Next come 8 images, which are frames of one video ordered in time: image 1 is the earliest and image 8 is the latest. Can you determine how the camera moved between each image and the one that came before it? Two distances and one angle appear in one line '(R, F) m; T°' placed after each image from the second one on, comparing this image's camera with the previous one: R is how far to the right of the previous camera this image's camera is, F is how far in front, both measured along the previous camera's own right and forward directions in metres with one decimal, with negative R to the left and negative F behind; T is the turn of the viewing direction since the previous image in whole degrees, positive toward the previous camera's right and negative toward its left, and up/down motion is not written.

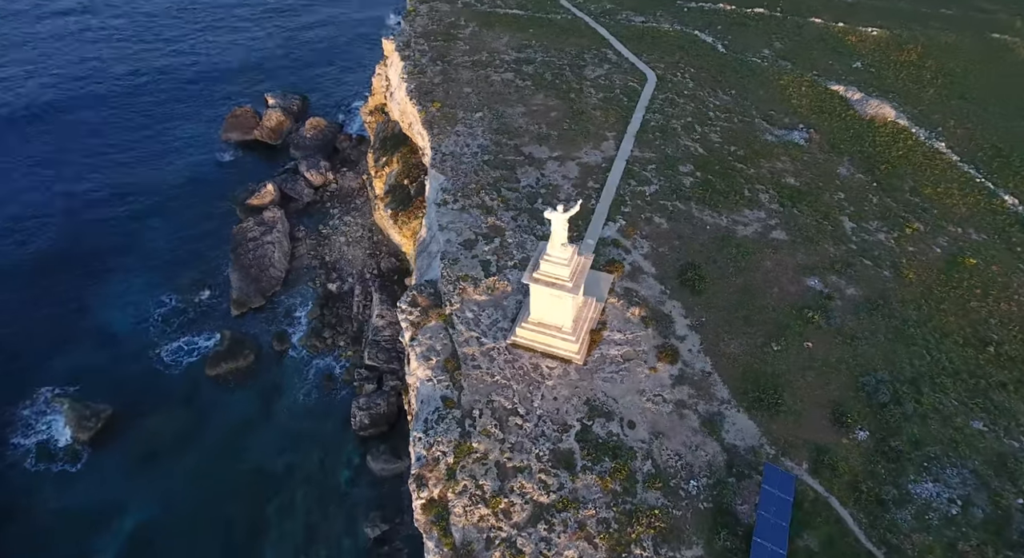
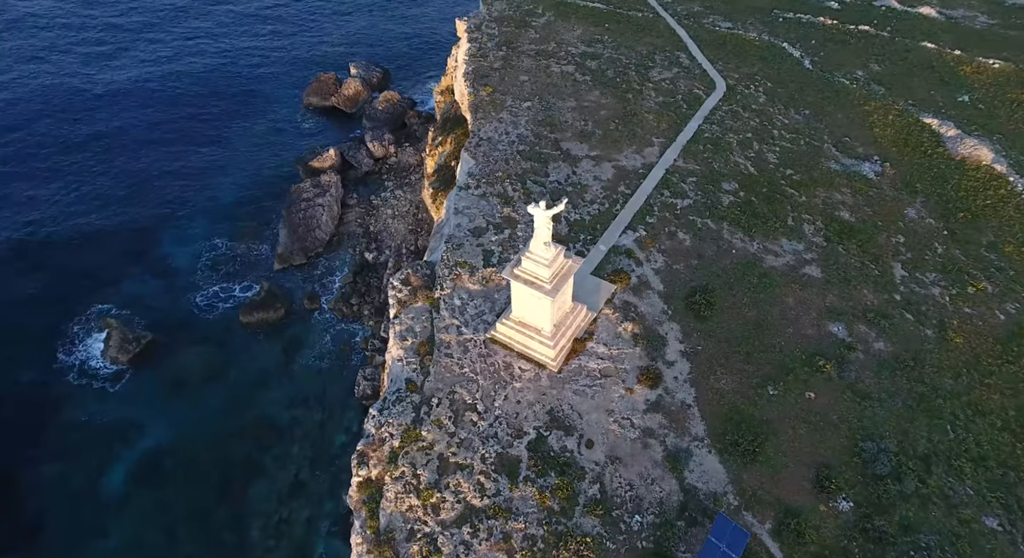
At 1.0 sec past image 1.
(+5.7, +1.6) m; -8°
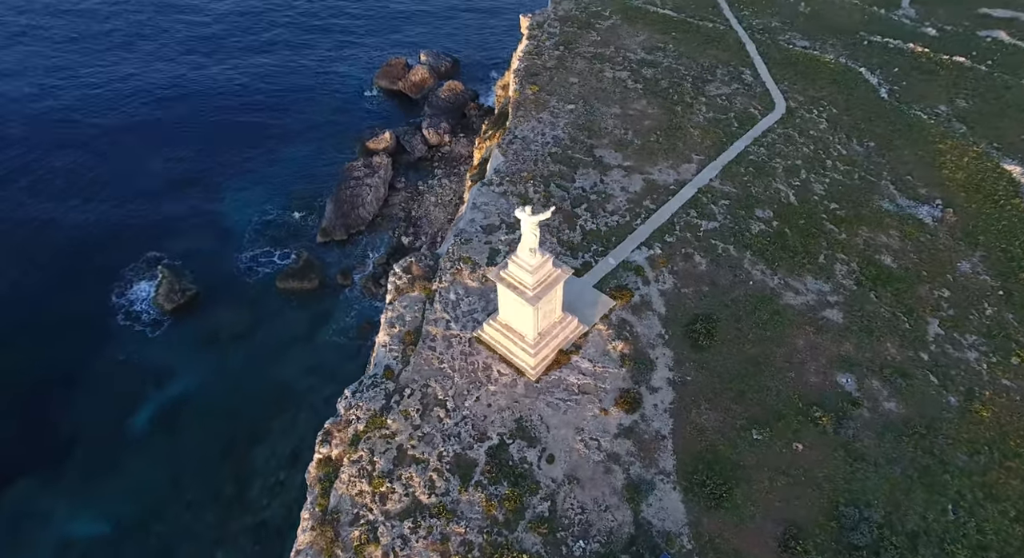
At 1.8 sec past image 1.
(+4.4, +0.8) m; -7°
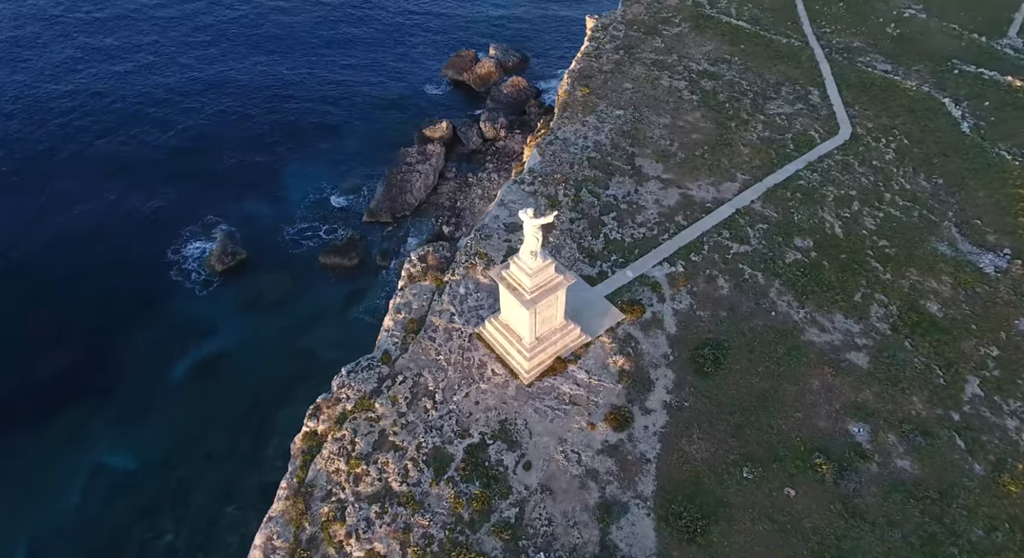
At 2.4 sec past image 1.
(+3.3, +0.5) m; -6°
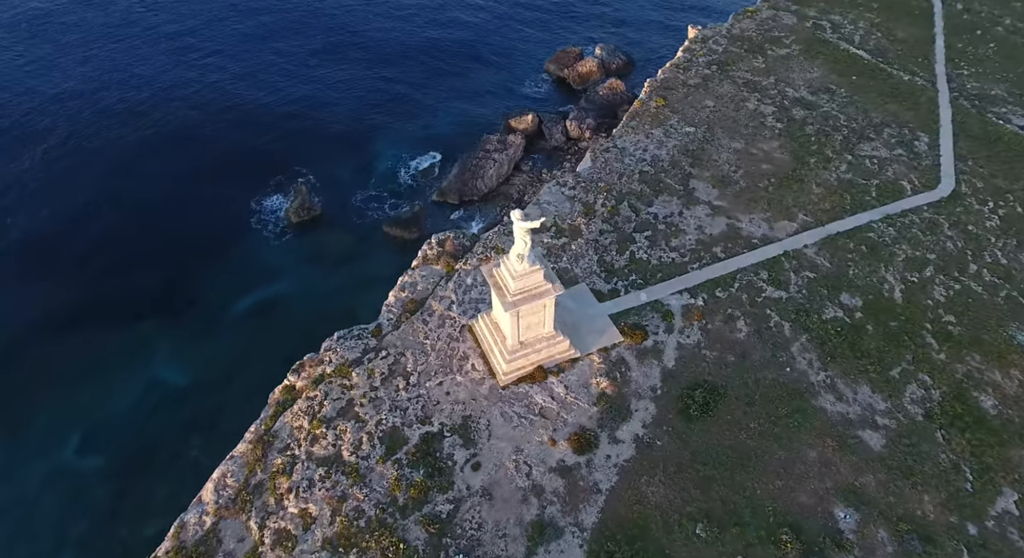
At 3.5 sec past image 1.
(+5.8, +1.0) m; -10°
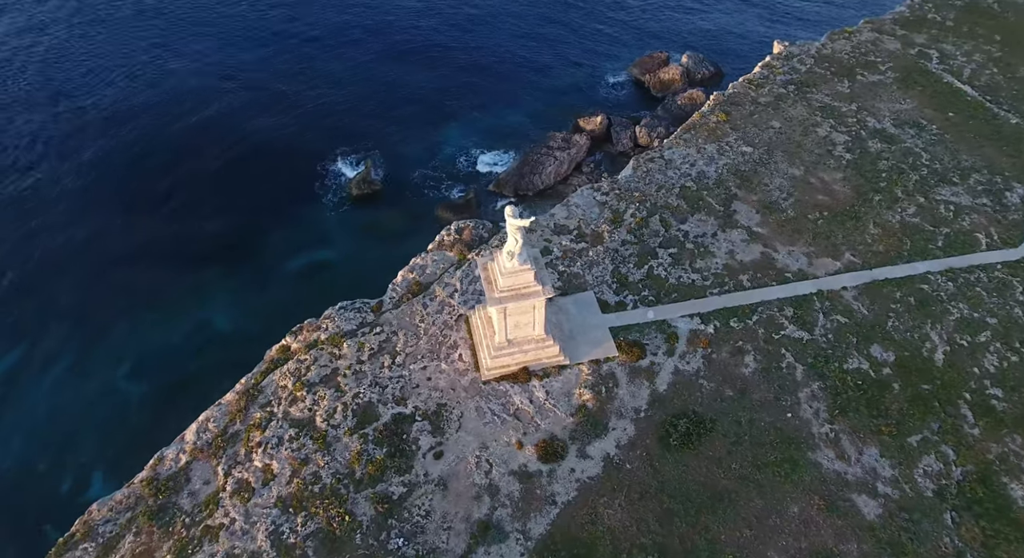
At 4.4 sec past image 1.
(+4.6, +0.8) m; -8°
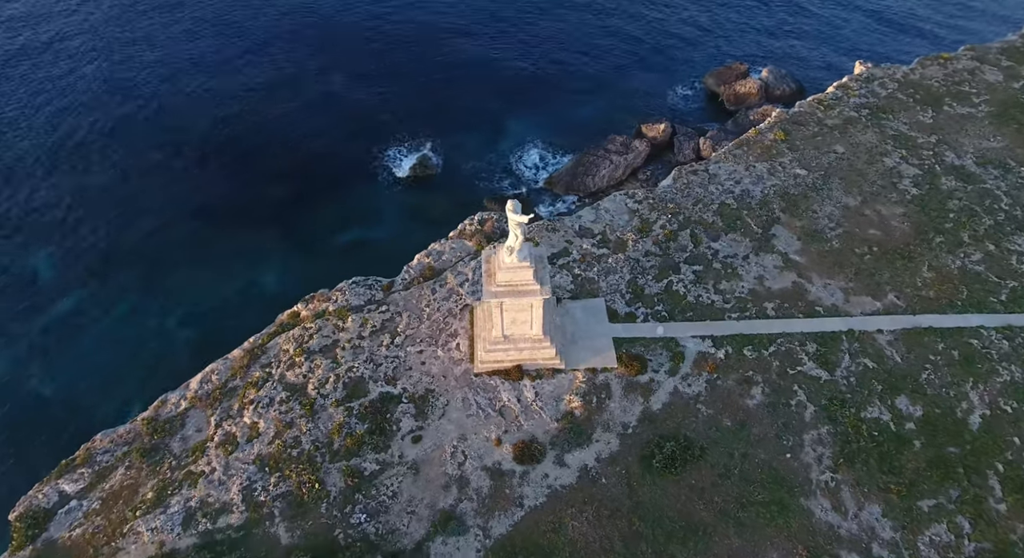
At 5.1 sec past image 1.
(+3.5, +0.6) m; -7°
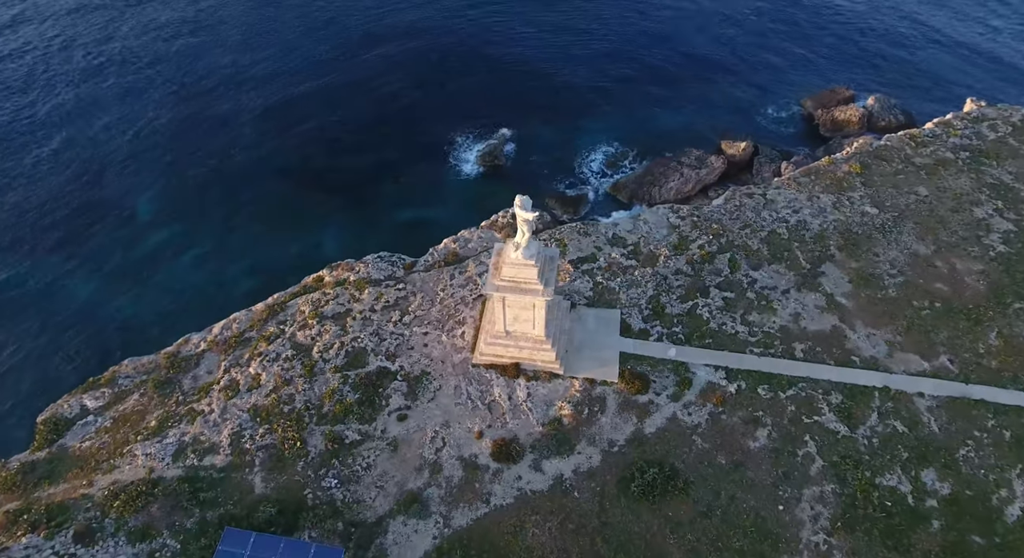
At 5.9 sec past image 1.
(+3.9, +0.7) m; -8°
